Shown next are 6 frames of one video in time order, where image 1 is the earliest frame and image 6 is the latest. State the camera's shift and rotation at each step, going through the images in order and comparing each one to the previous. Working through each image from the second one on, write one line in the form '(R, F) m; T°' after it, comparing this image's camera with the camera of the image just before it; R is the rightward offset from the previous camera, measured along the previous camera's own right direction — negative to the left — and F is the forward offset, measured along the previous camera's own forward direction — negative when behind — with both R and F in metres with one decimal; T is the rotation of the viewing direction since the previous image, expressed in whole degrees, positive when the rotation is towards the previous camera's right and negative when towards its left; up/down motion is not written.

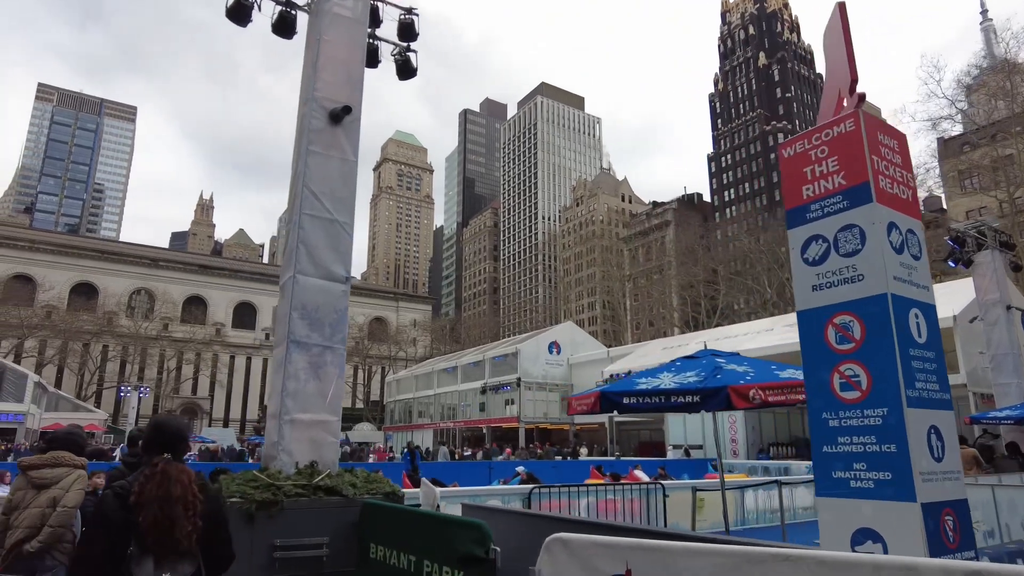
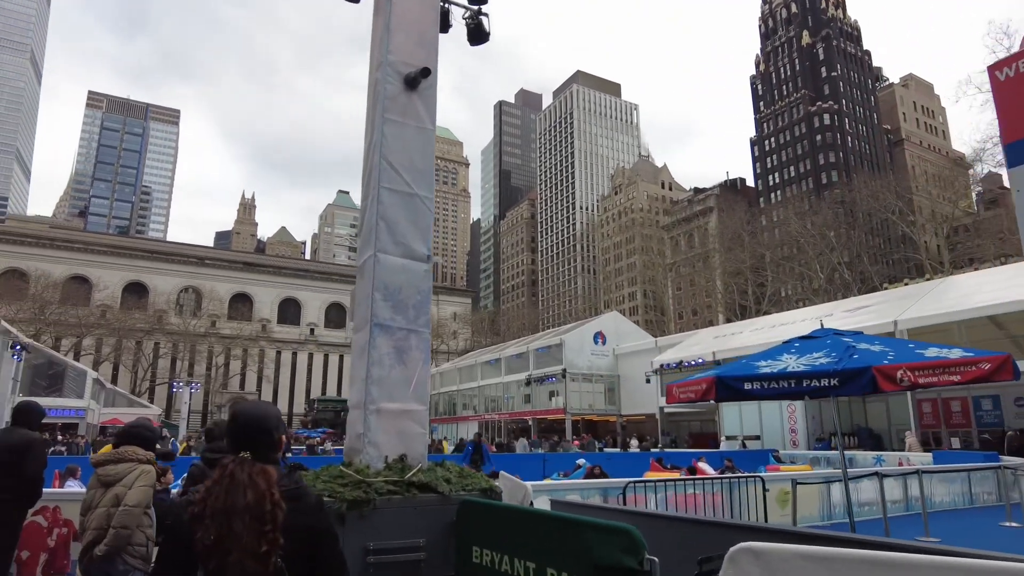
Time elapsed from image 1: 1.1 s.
(-0.5, +0.5) m; -3°
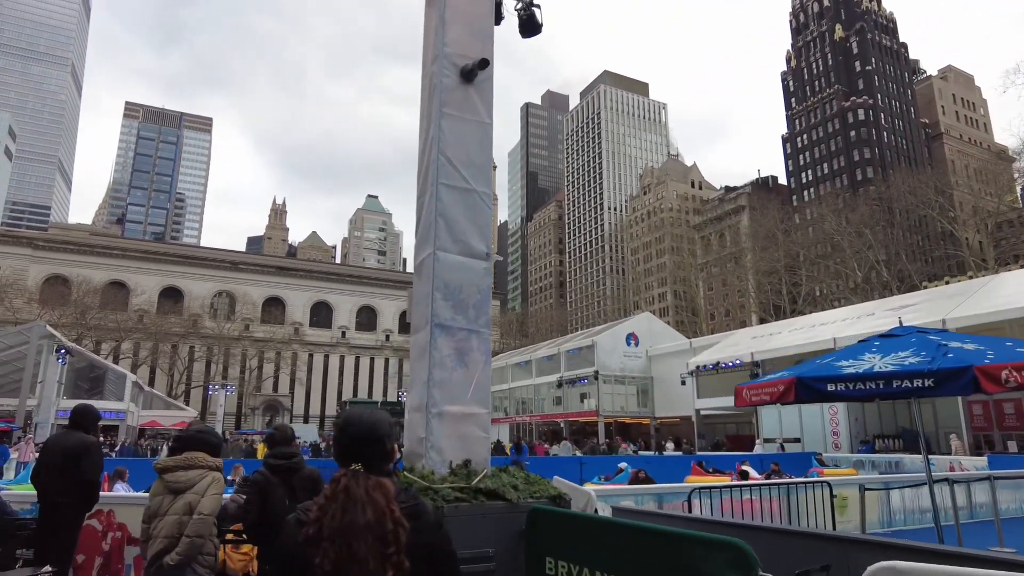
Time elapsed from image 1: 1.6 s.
(-0.3, +0.2) m; -2°
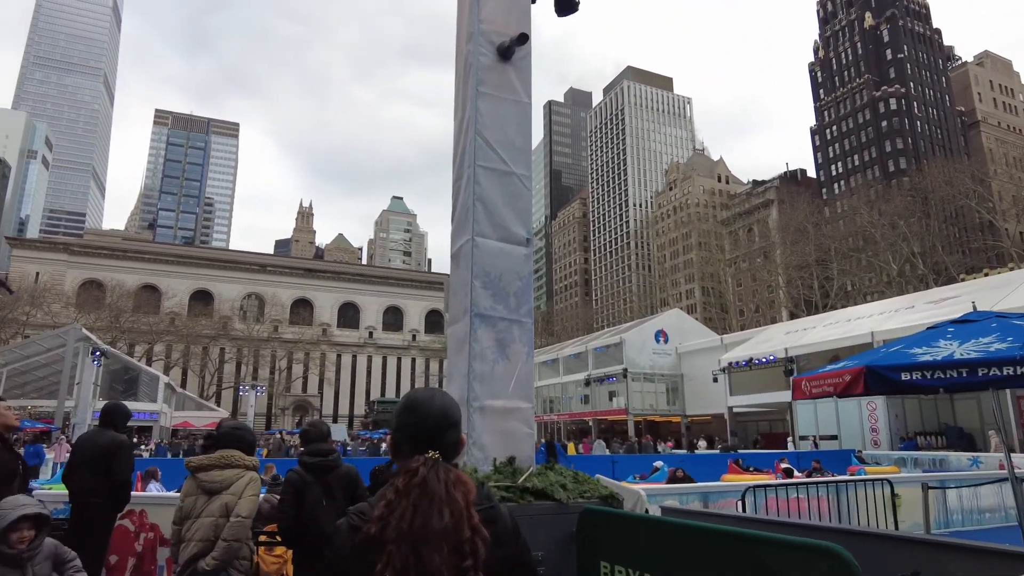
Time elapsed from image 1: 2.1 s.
(-0.1, +0.3) m; -2°
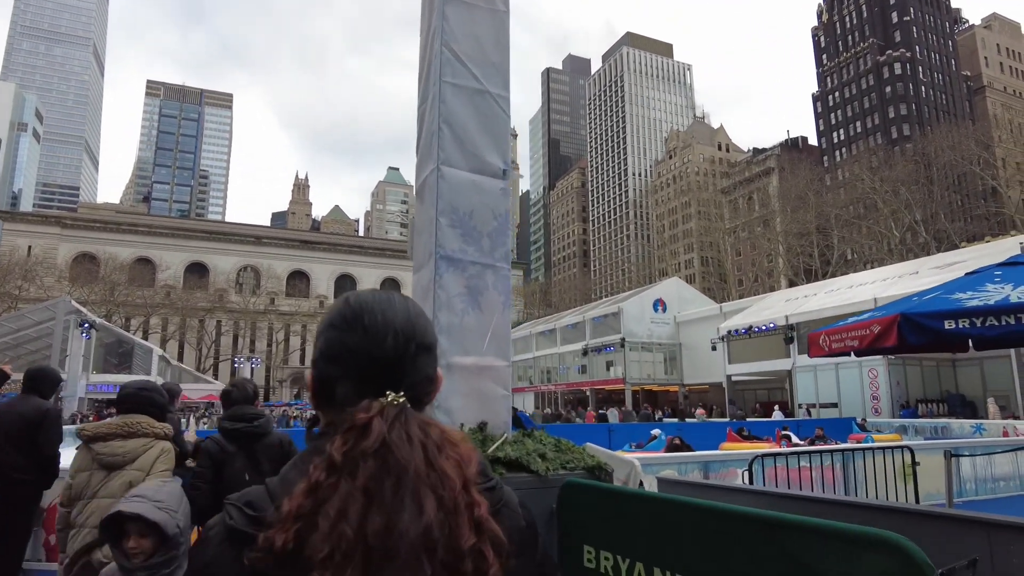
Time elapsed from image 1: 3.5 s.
(+0.2, +0.7) m; 0°
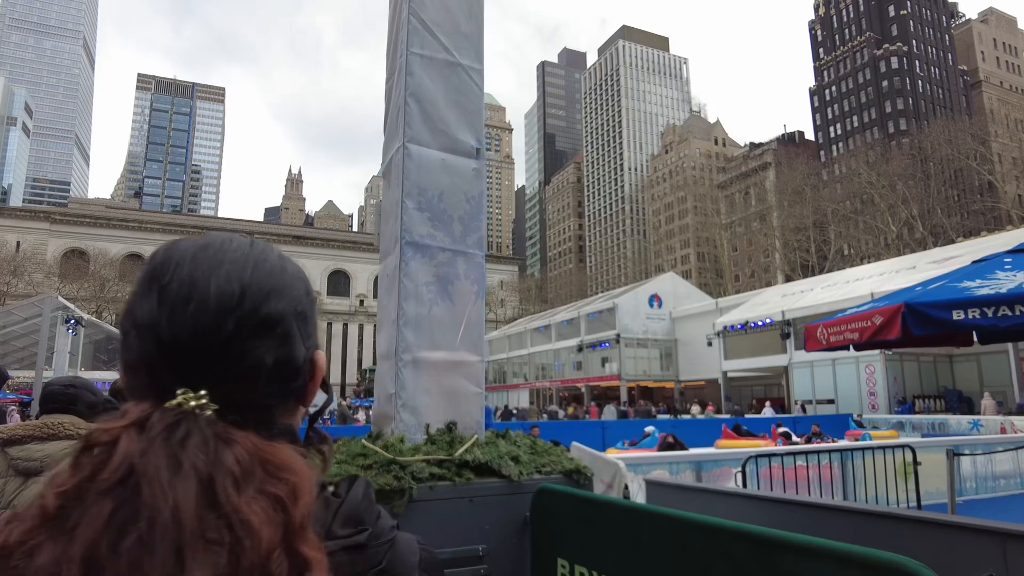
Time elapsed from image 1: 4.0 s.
(+0.1, +0.3) m; 0°
